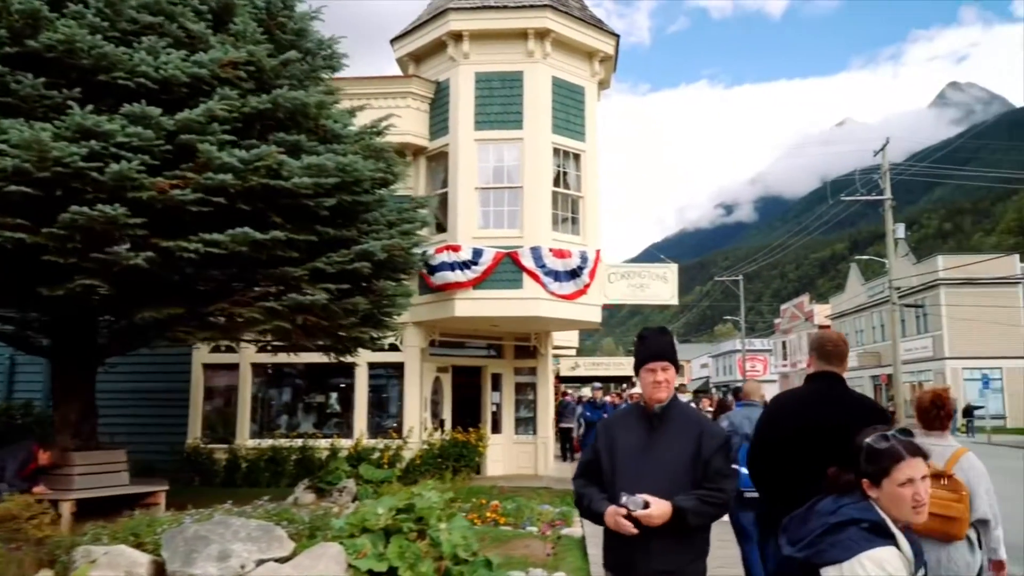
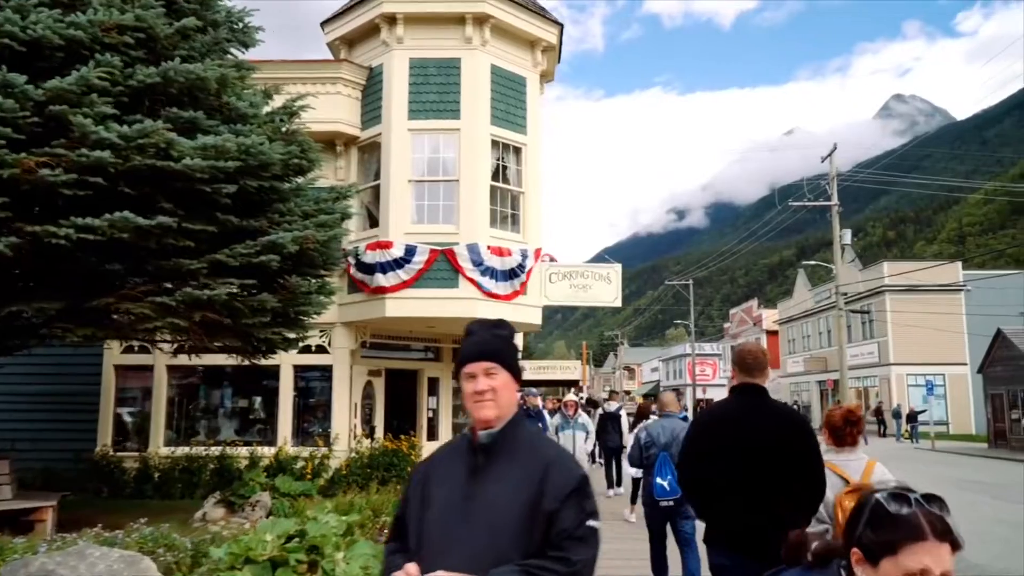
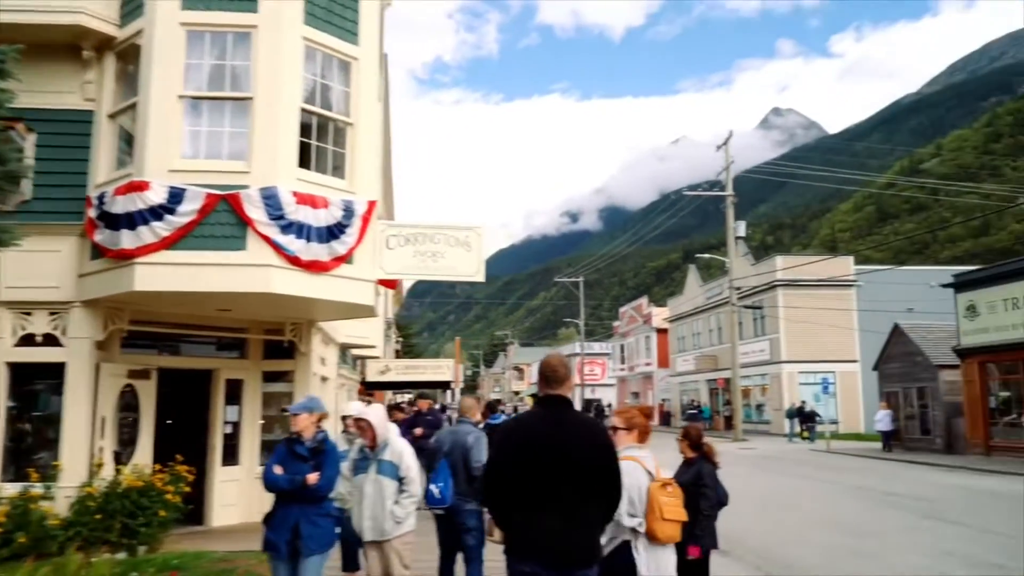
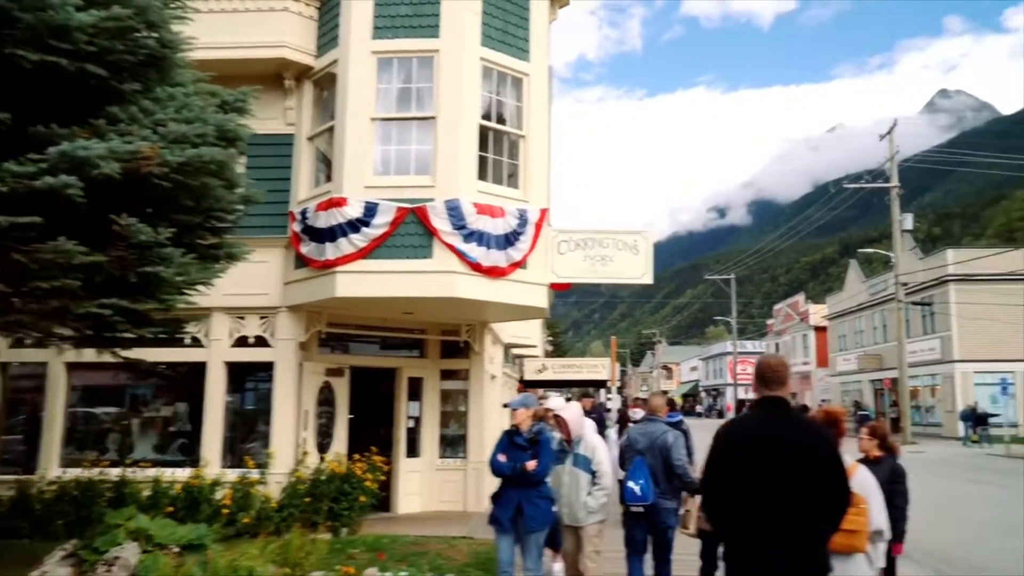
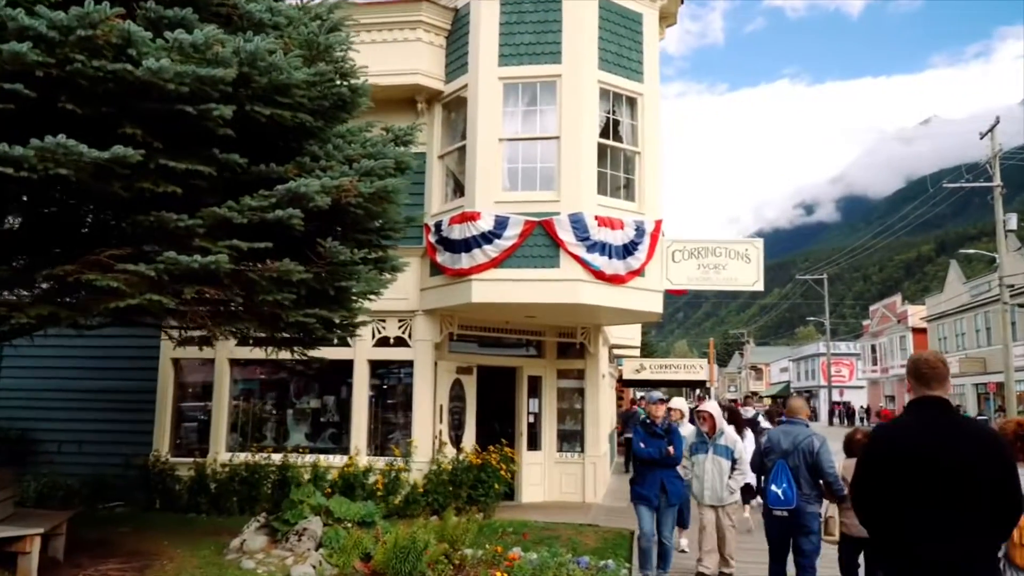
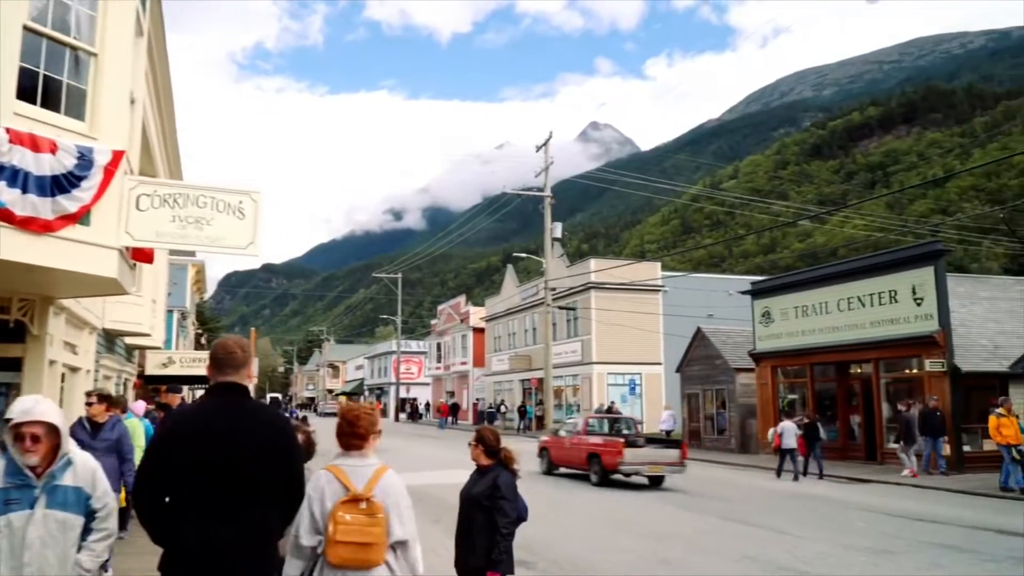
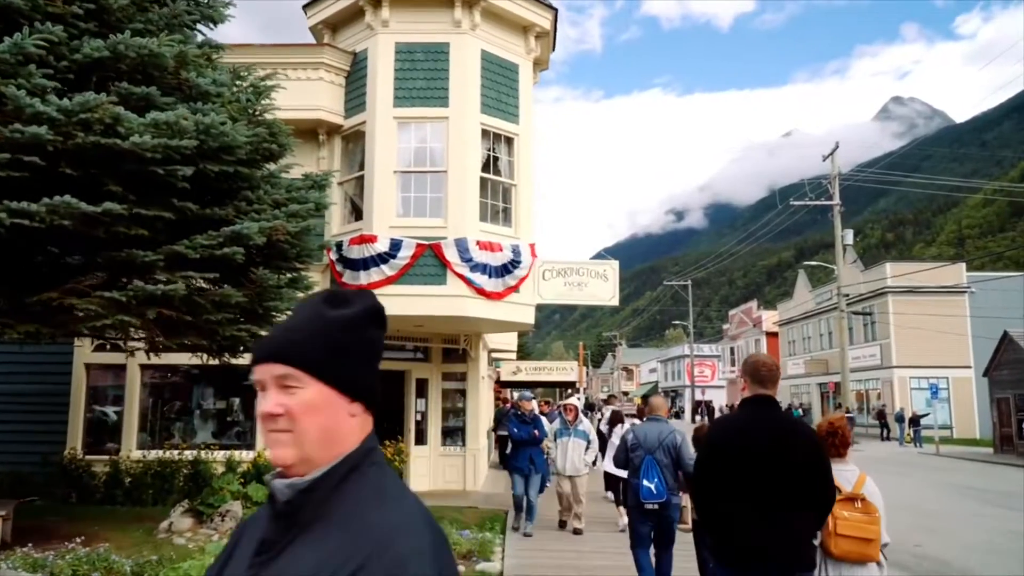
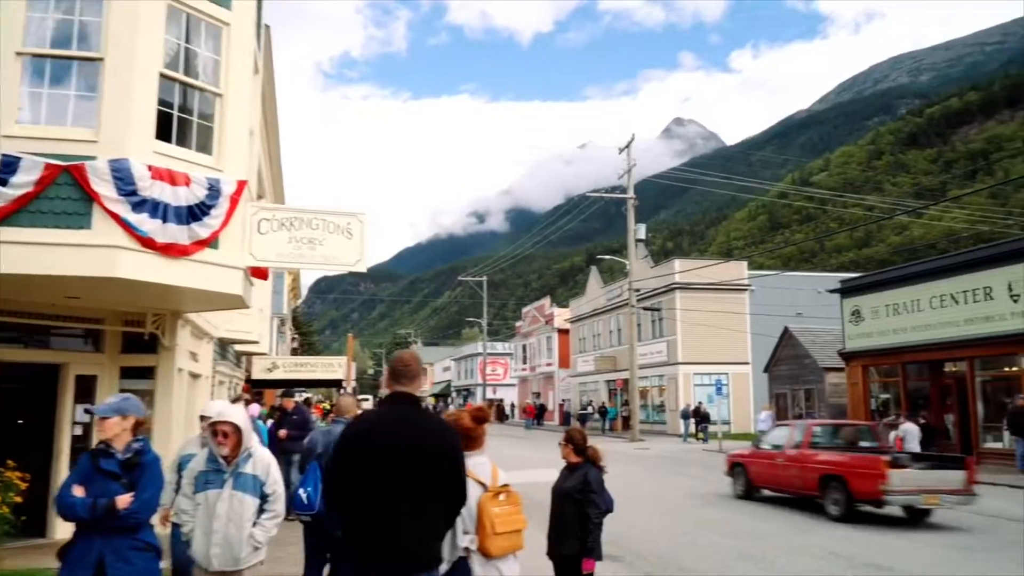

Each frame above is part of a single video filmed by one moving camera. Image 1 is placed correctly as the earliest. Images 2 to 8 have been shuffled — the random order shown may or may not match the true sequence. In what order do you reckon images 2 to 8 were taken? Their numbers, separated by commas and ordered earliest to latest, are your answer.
2, 7, 5, 4, 3, 8, 6
